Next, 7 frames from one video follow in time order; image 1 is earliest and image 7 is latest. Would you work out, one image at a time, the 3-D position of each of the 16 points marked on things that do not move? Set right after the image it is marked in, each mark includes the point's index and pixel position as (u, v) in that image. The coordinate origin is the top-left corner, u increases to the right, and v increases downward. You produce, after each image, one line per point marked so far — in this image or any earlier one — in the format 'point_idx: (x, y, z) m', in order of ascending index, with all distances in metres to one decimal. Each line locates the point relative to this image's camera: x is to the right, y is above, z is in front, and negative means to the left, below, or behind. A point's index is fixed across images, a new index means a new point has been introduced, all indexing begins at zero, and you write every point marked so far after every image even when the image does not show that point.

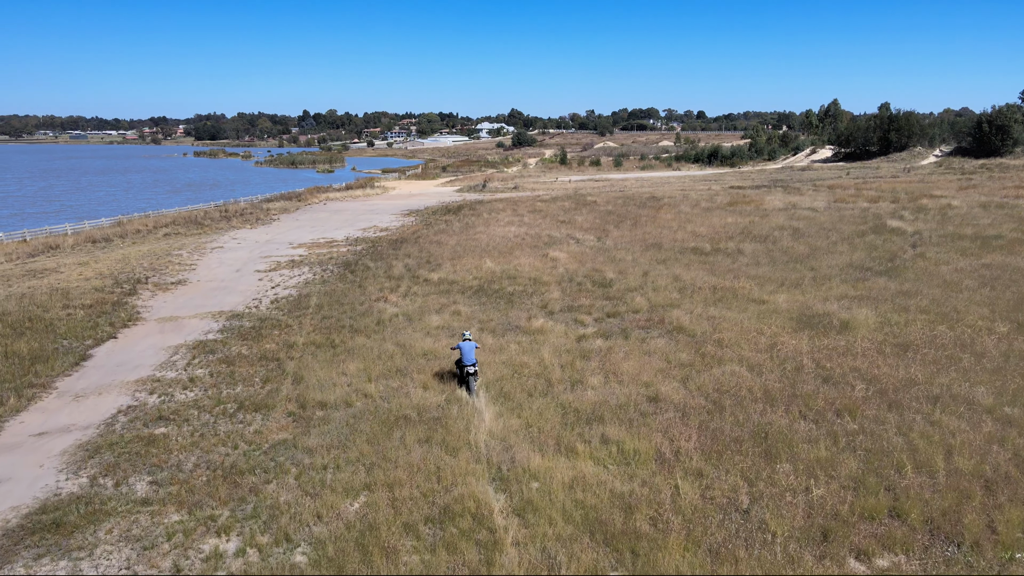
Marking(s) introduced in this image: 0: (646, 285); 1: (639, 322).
0: (+2.9, +0.1, +15.9) m
1: (+2.2, -0.6, +12.8) m
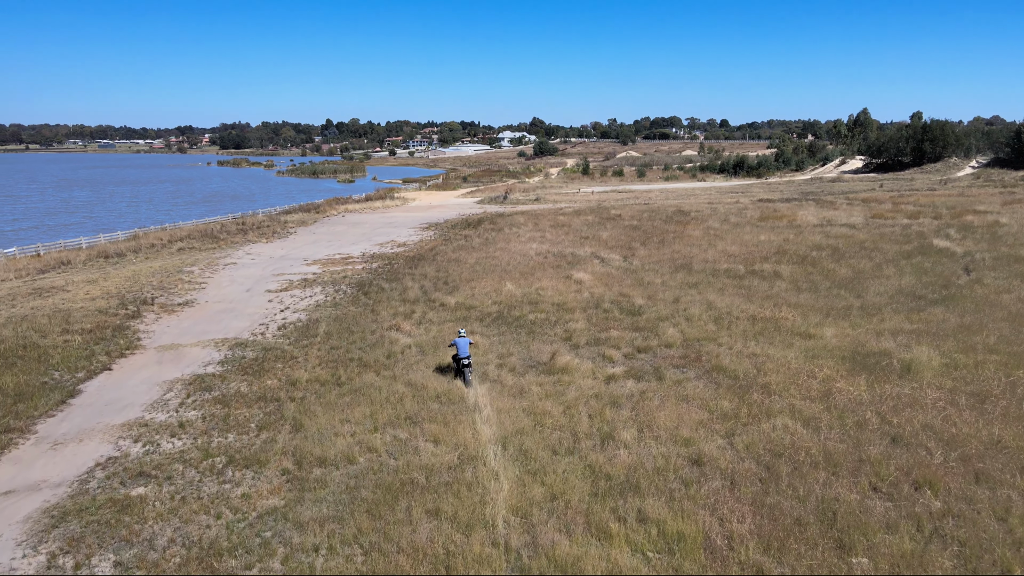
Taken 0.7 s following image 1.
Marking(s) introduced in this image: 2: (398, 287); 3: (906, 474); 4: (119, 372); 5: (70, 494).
0: (+3.4, -0.5, +14.8) m
1: (+2.6, -1.1, +11.6) m
2: (-3.1, 0.0, +19.7) m
3: (+3.9, -1.8, +7.2) m
4: (-6.8, -1.5, +12.7) m
5: (-4.7, -2.2, +7.9) m
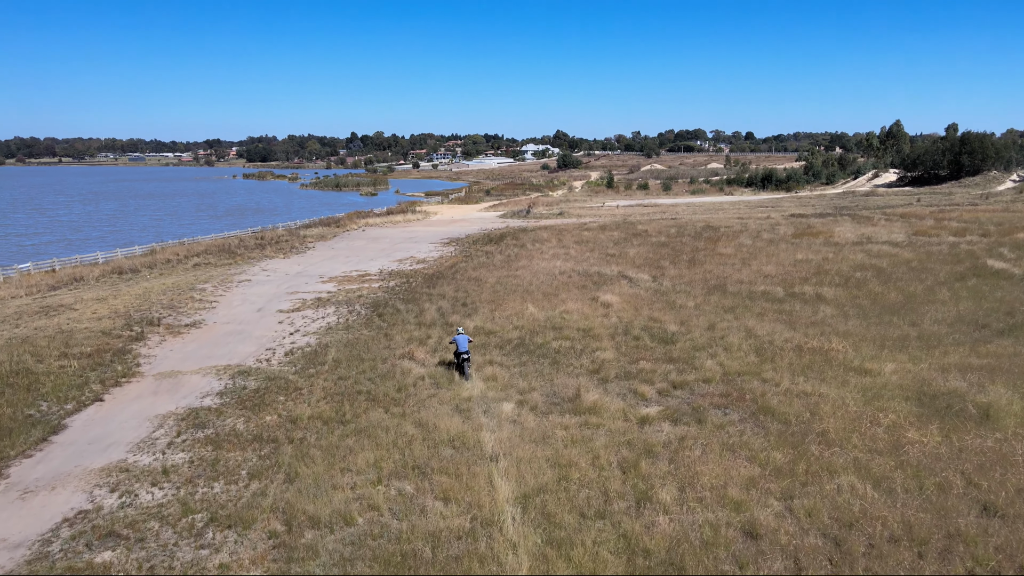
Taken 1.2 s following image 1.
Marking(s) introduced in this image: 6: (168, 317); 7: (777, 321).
0: (+3.8, -1.0, +13.6) m
1: (+2.9, -1.6, +10.4) m
2: (-2.5, -0.5, +18.7) m
3: (+4.0, -2.2, +5.9) m
4: (-6.5, -1.9, +11.8) m
5: (-4.6, -2.5, +6.9) m
6: (-9.1, -0.8, +19.5) m
7: (+5.4, -0.7, +15.0) m
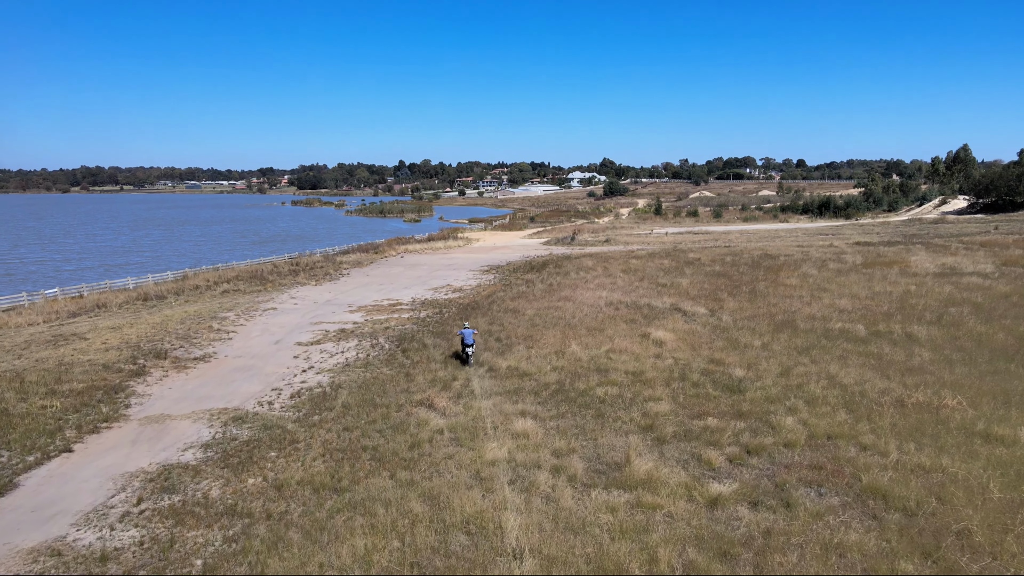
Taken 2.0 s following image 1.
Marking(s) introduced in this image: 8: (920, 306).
0: (+4.3, -1.6, +11.3) m
1: (+3.2, -2.0, +8.2) m
2: (-1.6, -1.3, +16.8) m
3: (+4.1, -2.5, +3.6) m
4: (-6.0, -2.3, +10.2) m
5: (-4.4, -2.8, +5.1) m
6: (-8.1, -1.5, +18.0) m
7: (+6.1, -1.3, +12.6) m
8: (+9.9, -0.4, +17.8) m
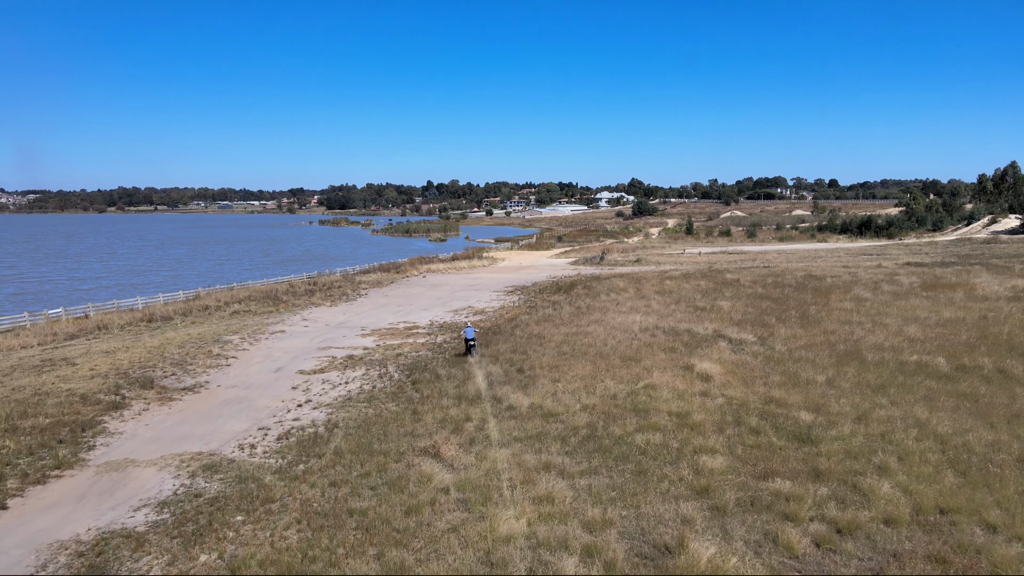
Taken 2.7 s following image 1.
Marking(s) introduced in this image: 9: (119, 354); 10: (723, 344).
0: (+4.6, -2.0, +9.2) m
1: (+3.4, -2.3, +6.1) m
2: (-1.1, -1.8, +14.9) m
3: (+4.1, -2.7, +1.5) m
4: (-5.8, -2.6, +8.4) m
5: (-4.3, -3.0, +3.3) m
6: (-7.6, -2.0, +16.4) m
7: (+6.4, -1.7, +10.5) m
8: (+10.4, -1.0, +15.6) m
9: (-10.4, -1.7, +19.4) m
10: (+4.8, -1.2, +16.6) m
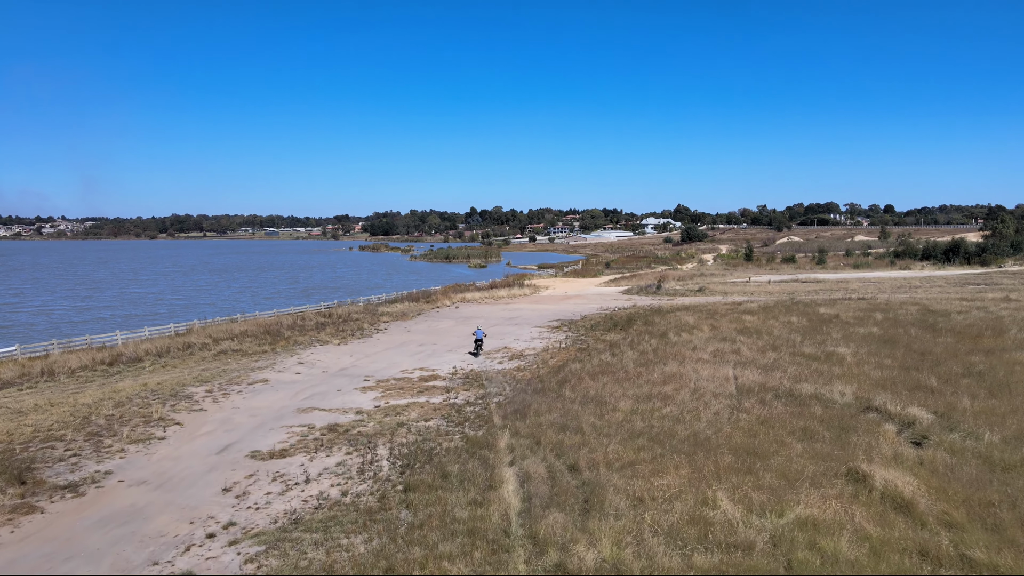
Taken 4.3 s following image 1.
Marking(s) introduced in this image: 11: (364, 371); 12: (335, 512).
0: (+4.9, -2.4, +3.5) m
1: (+3.5, -2.7, +0.5) m
2: (-0.5, -2.4, +9.5) m
3: (+3.9, -2.8, -4.2) m
4: (-5.5, -3.0, +3.3) m
5: (-4.4, -3.2, -1.9) m
6: (-6.9, -2.7, +11.3) m
7: (+6.7, -2.3, +4.6) m
8: (+11.1, -1.7, +9.5) m
9: (-9.5, -2.5, +14.5) m
10: (+5.5, -2.0, +10.8) m
11: (-3.9, -2.2, +19.8) m
12: (-2.1, -2.6, +8.7) m
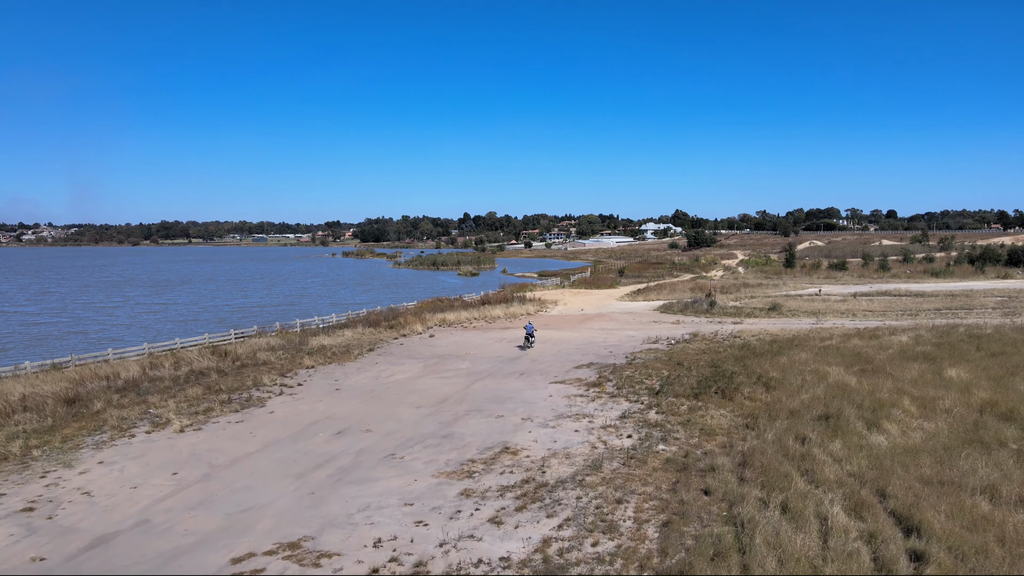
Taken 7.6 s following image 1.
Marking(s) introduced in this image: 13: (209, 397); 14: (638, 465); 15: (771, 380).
0: (+5.2, -2.8, -8.7) m
1: (+3.8, -3.0, -11.7) m
2: (-0.2, -2.8, -2.6) m
3: (+4.3, -3.1, -16.3) m
4: (-5.2, -3.4, -8.9) m
5: (-4.1, -3.5, -14.1) m
6: (-6.7, -3.1, -0.9) m
7: (+7.0, -2.7, -7.5) m
8: (+11.3, -2.1, -2.6) m
9: (-9.3, -3.0, +2.3) m
10: (+5.7, -2.4, -1.3) m
11: (-3.8, -2.7, +7.6) m
12: (-1.8, -3.1, -3.5) m
13: (-6.5, -2.3, +15.8) m
14: (+1.8, -2.4, +10.1) m
15: (+5.3, -1.8, +14.9) m
